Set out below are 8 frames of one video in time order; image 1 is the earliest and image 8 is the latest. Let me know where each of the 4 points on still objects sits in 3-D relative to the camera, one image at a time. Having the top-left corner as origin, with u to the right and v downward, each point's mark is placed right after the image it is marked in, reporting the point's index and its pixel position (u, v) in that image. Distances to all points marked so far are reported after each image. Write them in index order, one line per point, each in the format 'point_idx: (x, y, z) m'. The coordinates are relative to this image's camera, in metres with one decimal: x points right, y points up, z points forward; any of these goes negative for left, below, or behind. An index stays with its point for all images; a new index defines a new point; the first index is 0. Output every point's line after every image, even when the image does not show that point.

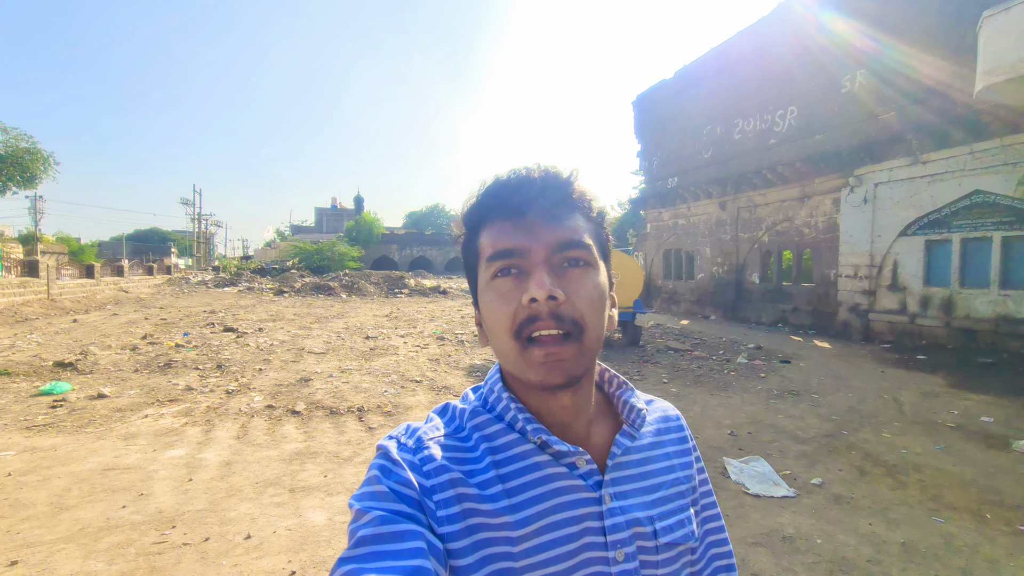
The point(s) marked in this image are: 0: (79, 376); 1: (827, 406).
0: (-5.8, -1.2, +6.6) m
1: (+3.6, -1.3, +5.3) m
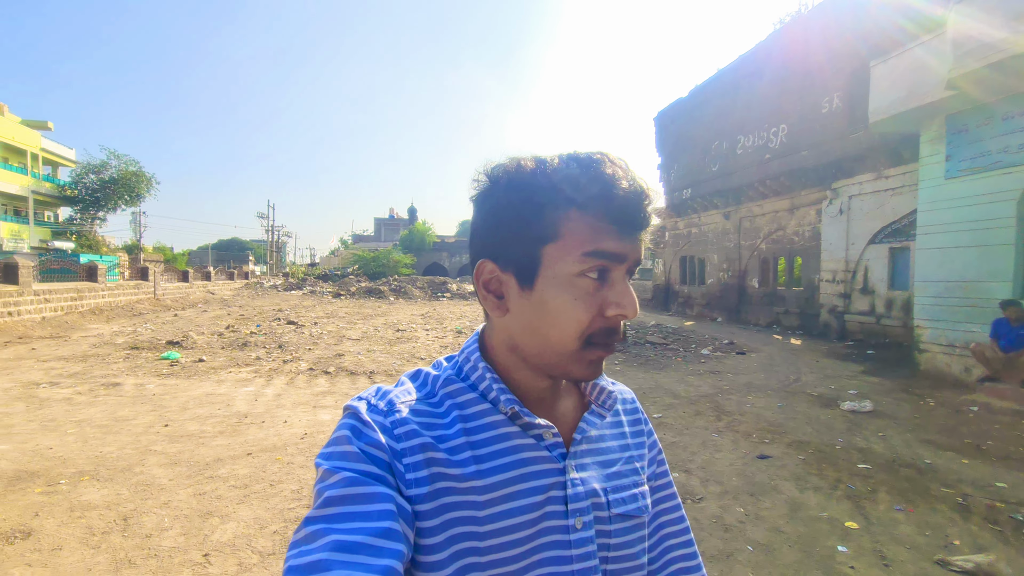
0: (-6.0, -1.1, +9.1) m
1: (+3.1, -1.3, +6.8) m
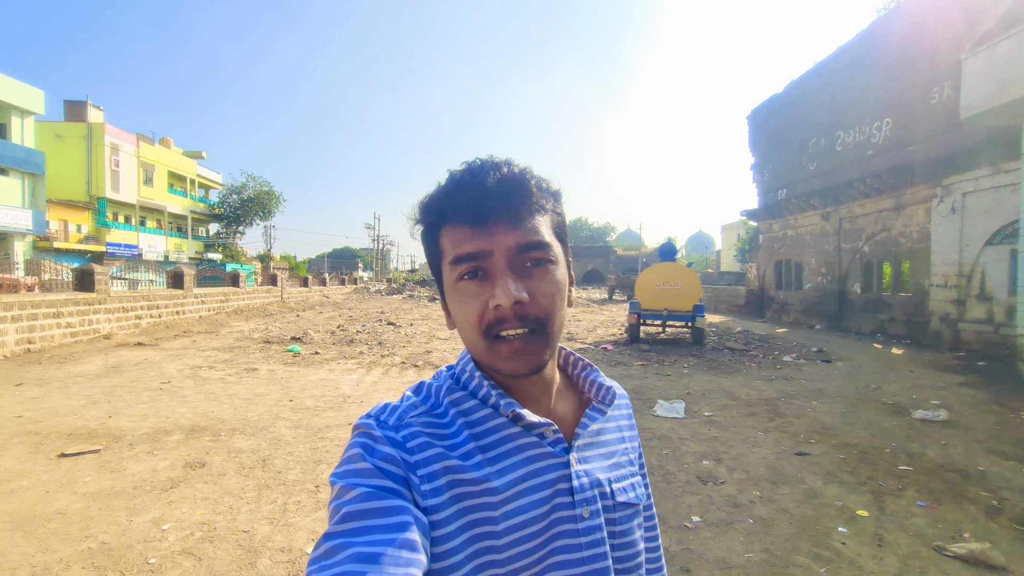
0: (-4.5, -1.2, +10.7) m
1: (+4.1, -1.4, +6.7) m
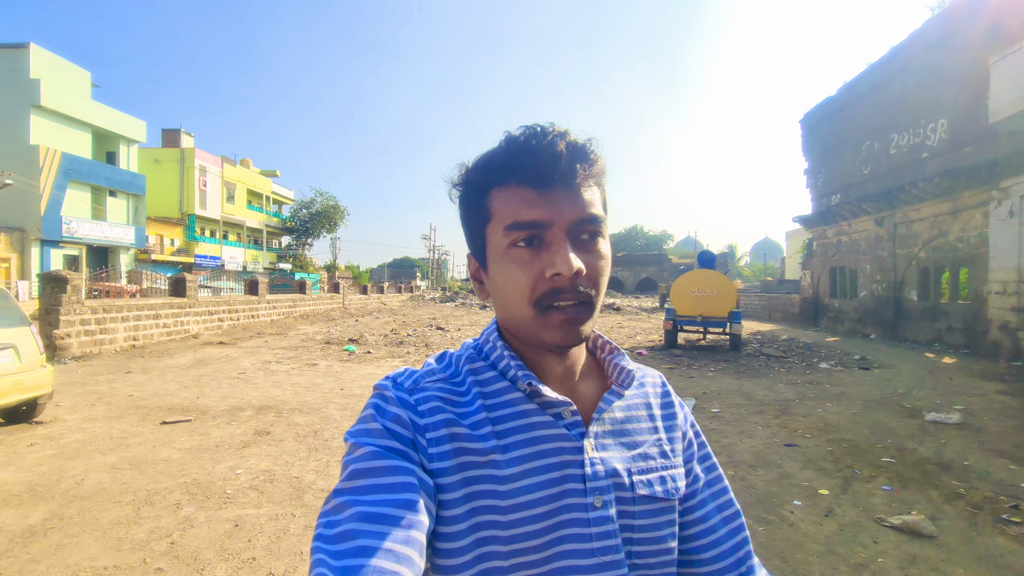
0: (-3.6, -1.4, +11.8) m
1: (+4.4, -1.5, +6.8) m
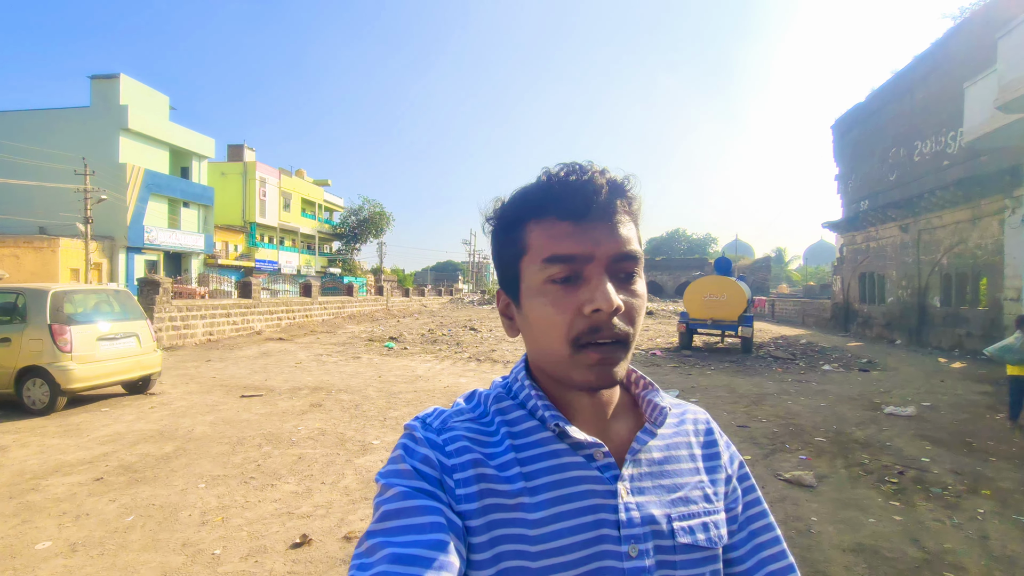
0: (-3.0, -1.4, +13.2) m
1: (+4.6, -1.6, +7.5) m
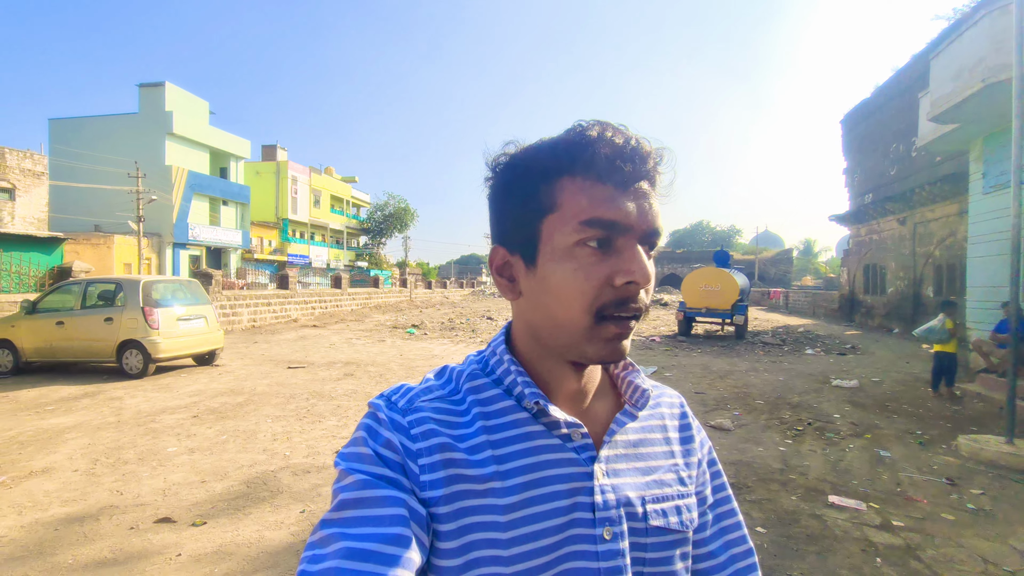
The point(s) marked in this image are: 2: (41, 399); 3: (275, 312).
0: (-2.7, -1.2, +14.5) m
1: (+4.6, -1.4, +8.5) m
2: (-5.4, -1.3, +5.6) m
3: (-7.0, -0.7, +14.5) m
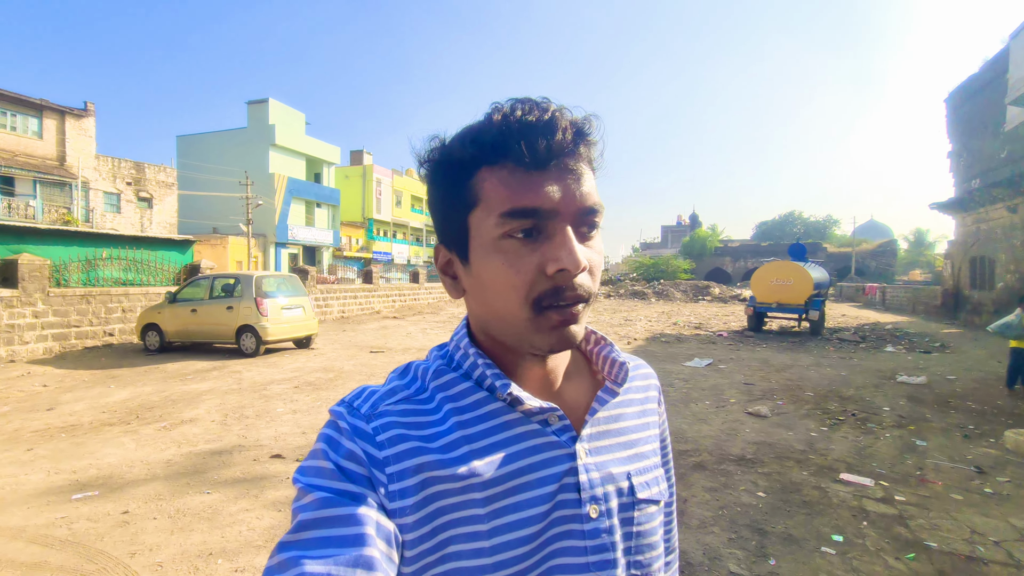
0: (-0.7, -1.0, +15.3) m
1: (+5.6, -1.3, +8.3) m
2: (-4.7, -1.2, +7.0) m
3: (-4.9, -0.5, +16.0) m
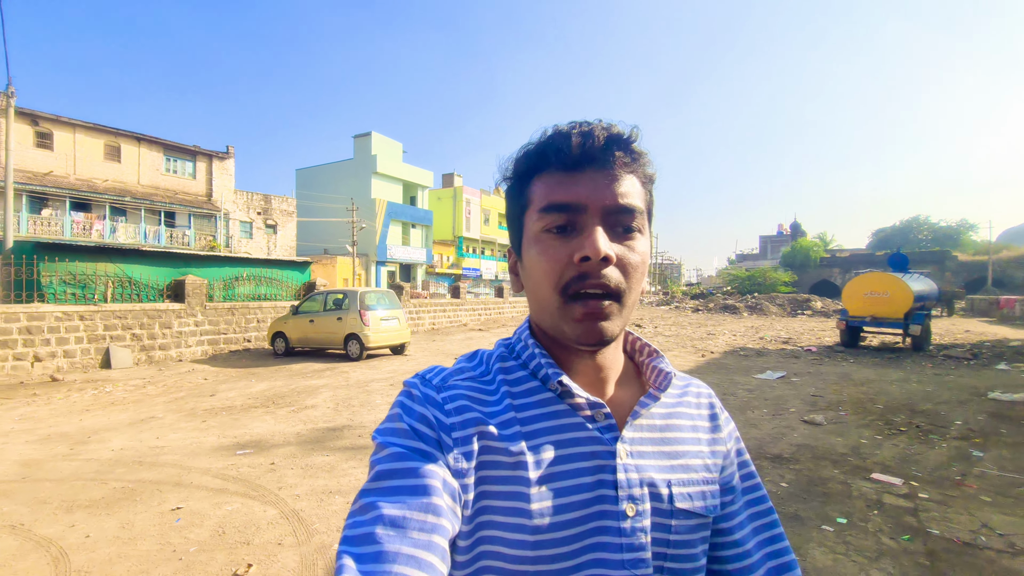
0: (+1.9, -1.5, +15.9) m
1: (+6.8, -1.5, +7.9) m
2: (-3.6, -1.4, +8.4) m
3: (-2.2, -1.0, +17.4) m
